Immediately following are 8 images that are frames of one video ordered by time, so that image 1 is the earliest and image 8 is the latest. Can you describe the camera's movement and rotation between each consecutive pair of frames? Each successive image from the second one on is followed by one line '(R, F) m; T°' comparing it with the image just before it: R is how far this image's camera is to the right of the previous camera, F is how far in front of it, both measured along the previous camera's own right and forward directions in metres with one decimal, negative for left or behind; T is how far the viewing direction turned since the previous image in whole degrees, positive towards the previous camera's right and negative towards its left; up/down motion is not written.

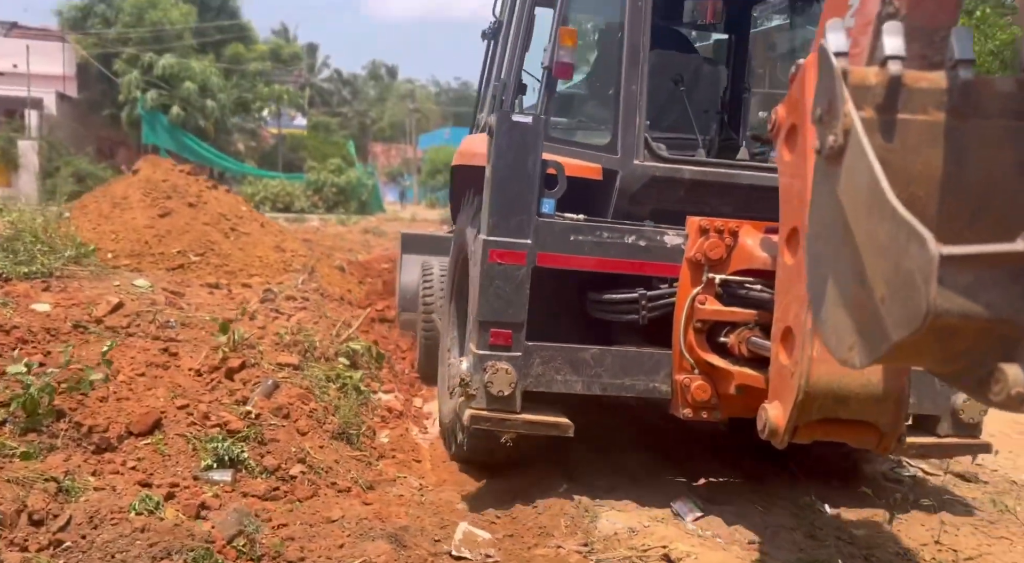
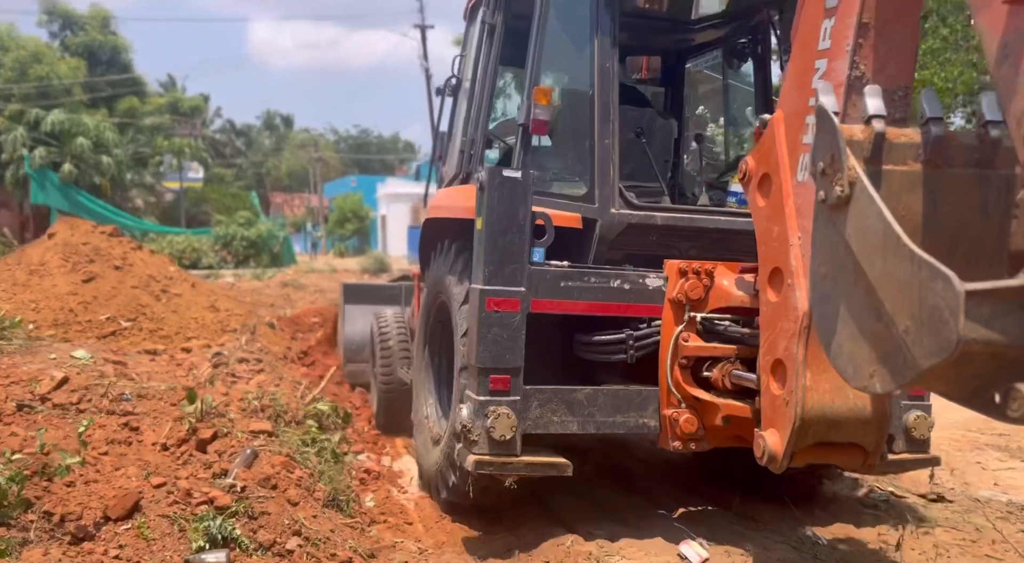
(-0.3, -0.1) m; +6°
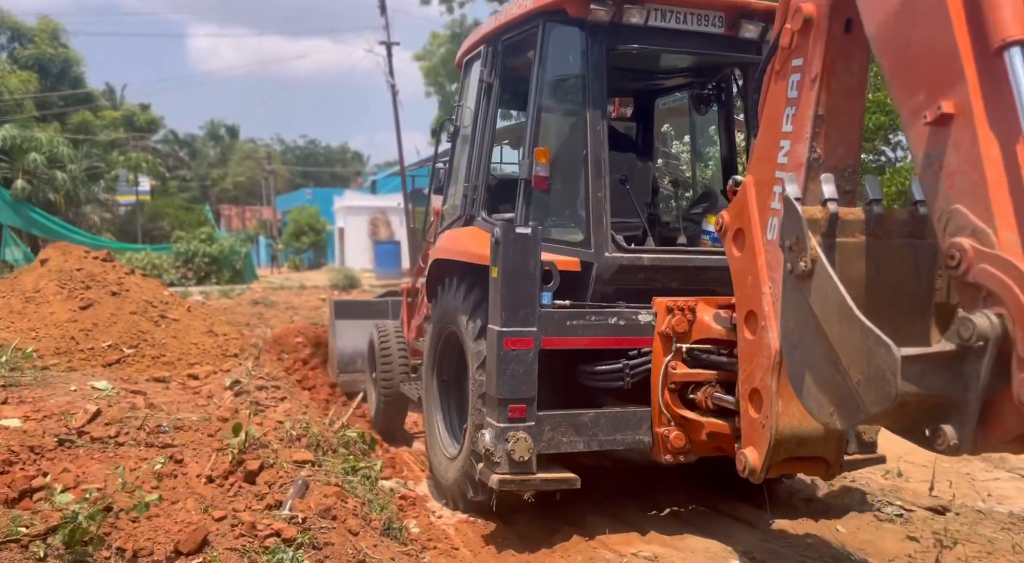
(-0.2, -0.5) m; +3°
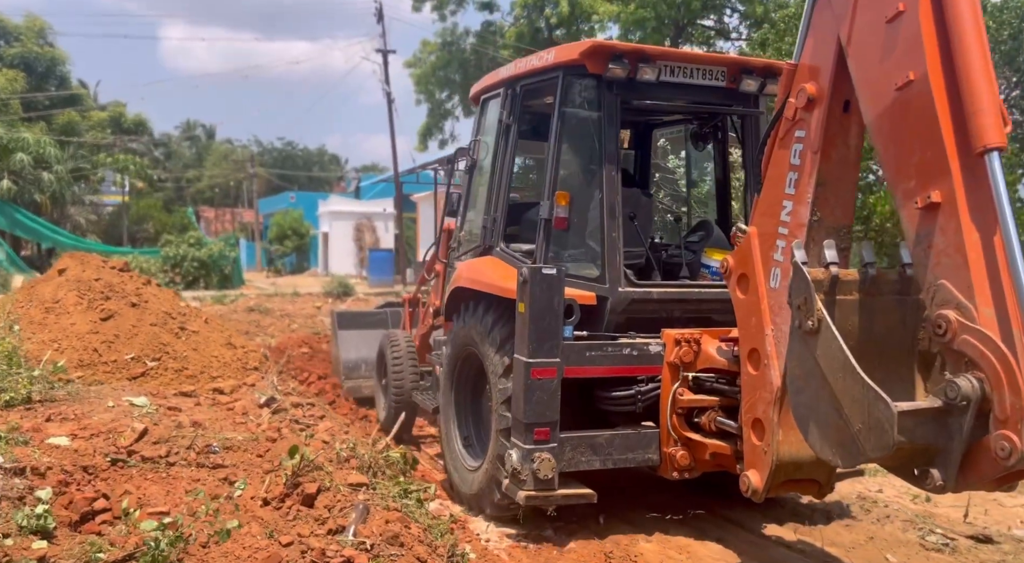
(-0.2, -0.4) m; +1°
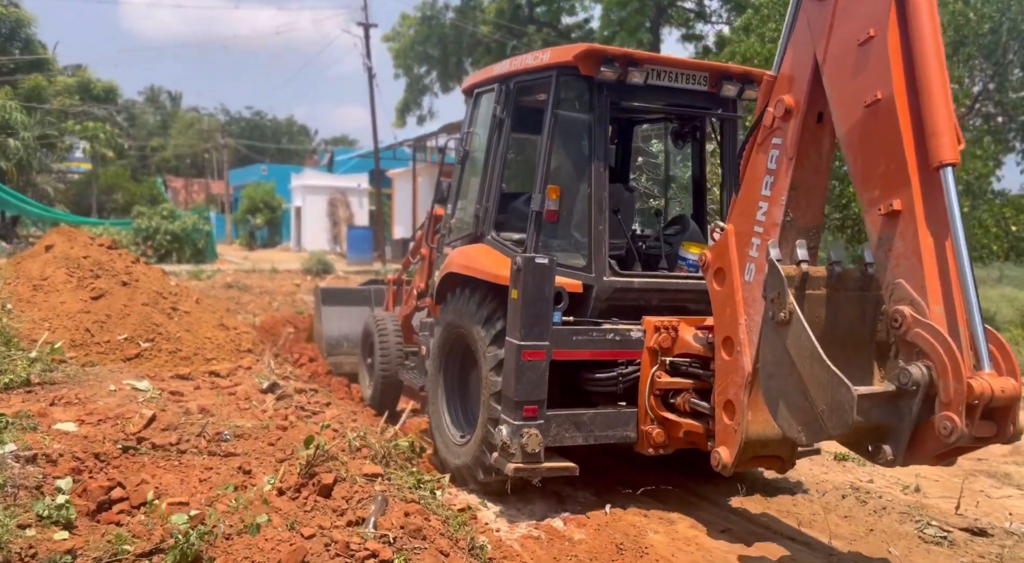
(-0.1, -0.3) m; +2°
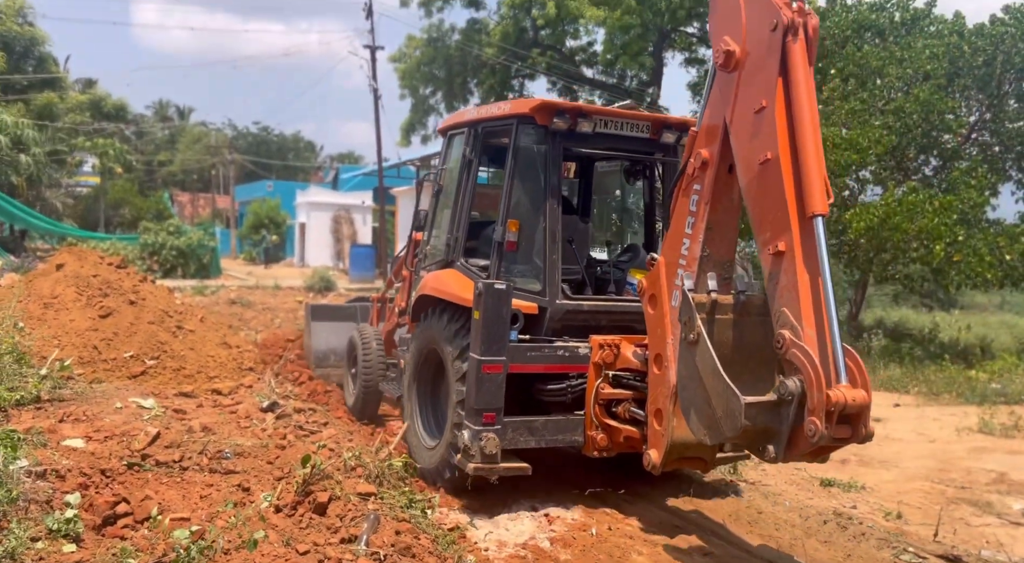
(+0.2, -0.6) m; 0°
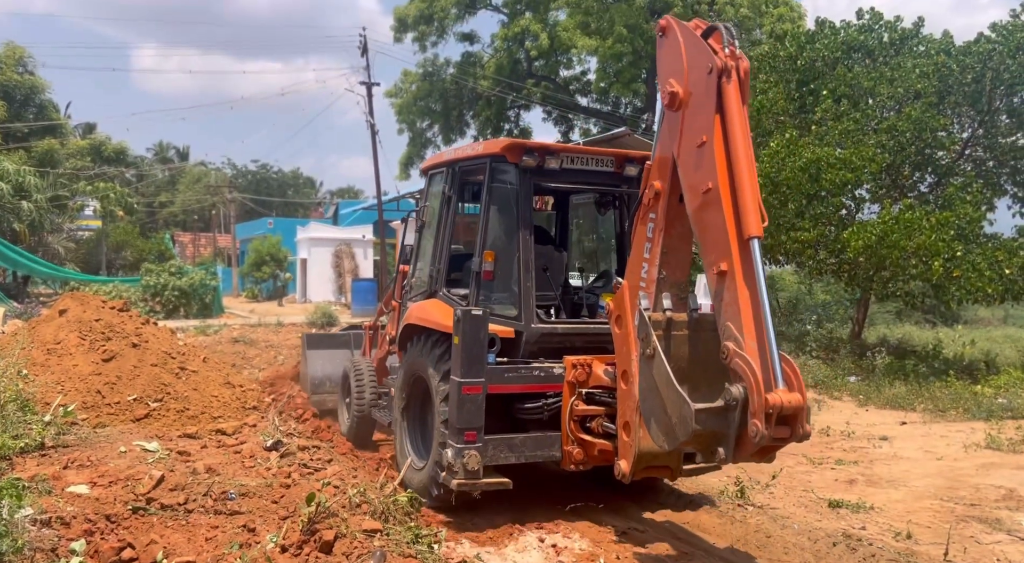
(+0.2, -0.4) m; 0°
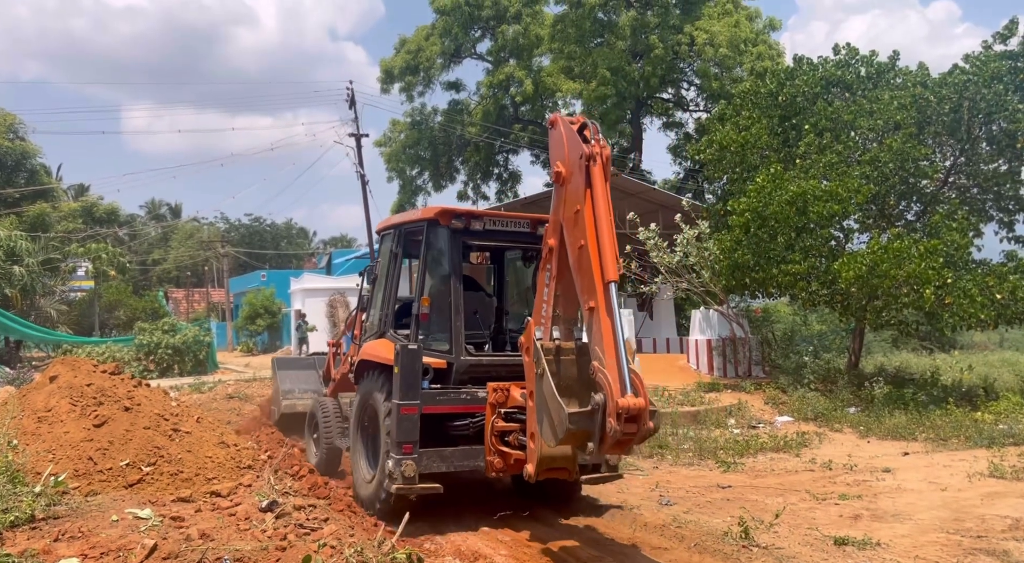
(+0.5, -1.1) m; 0°
